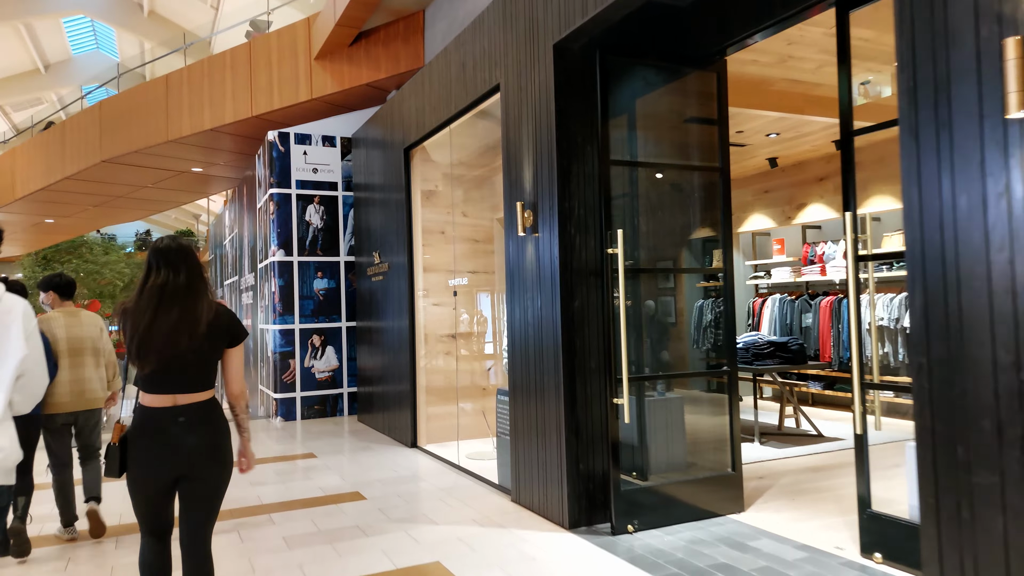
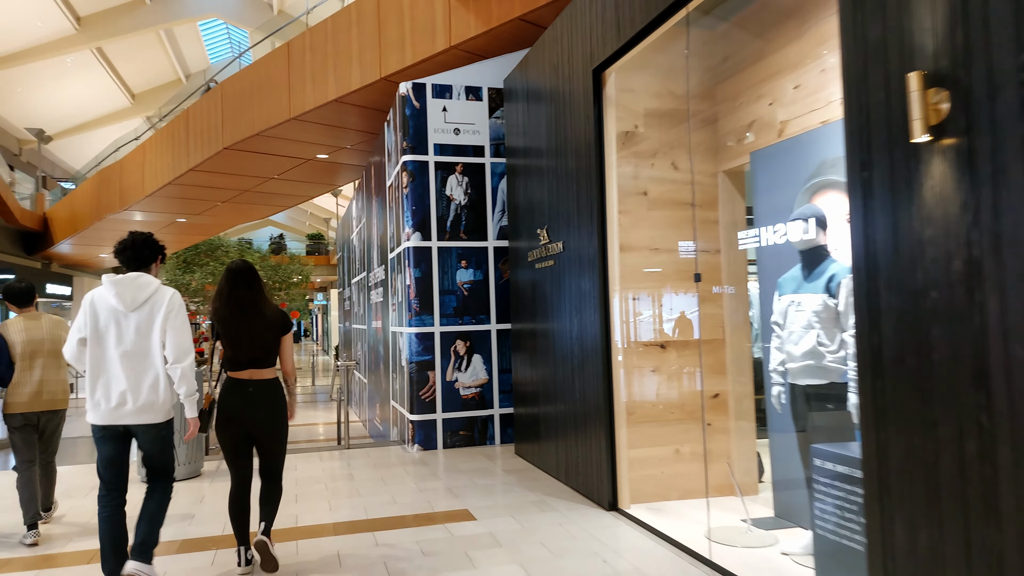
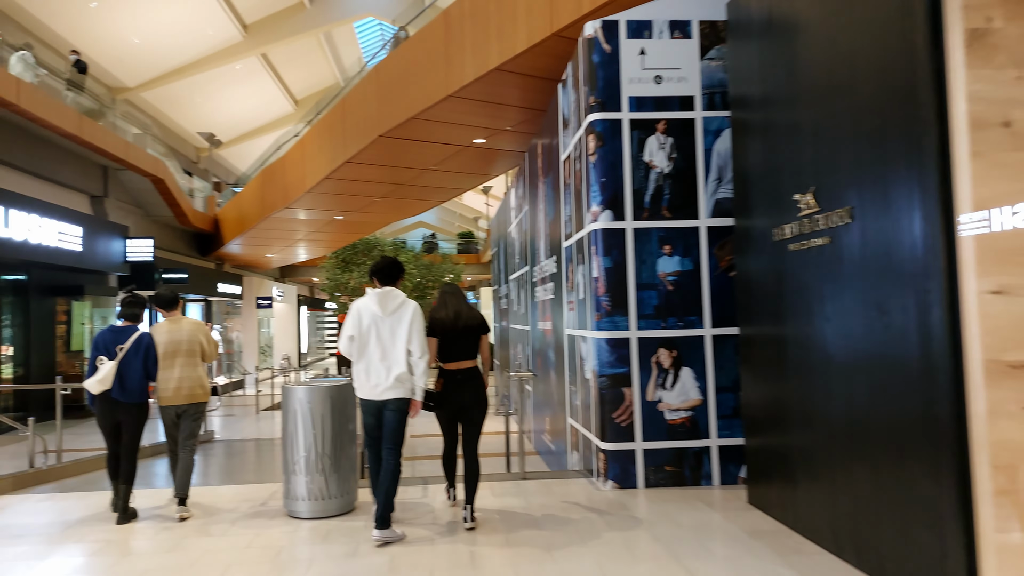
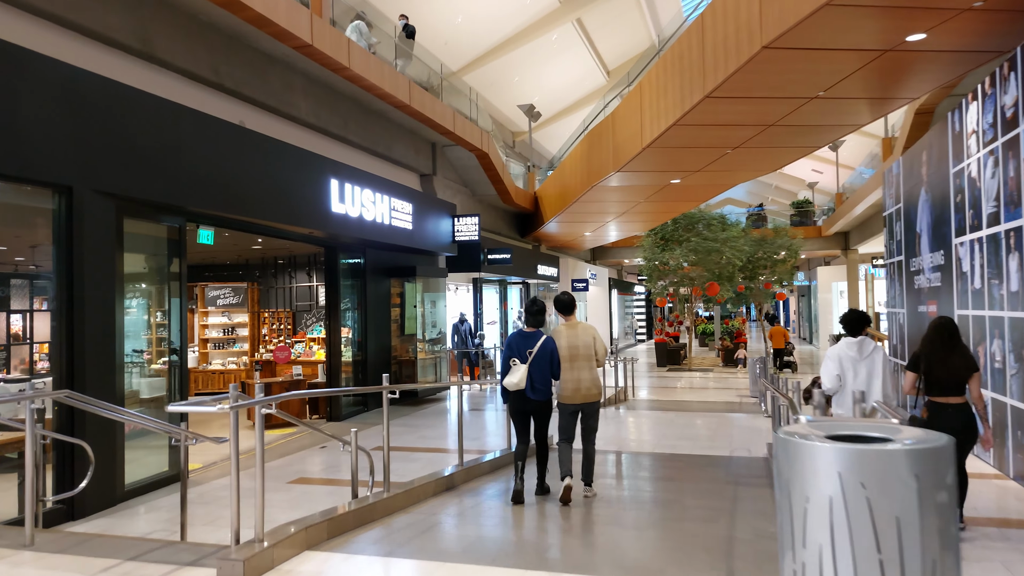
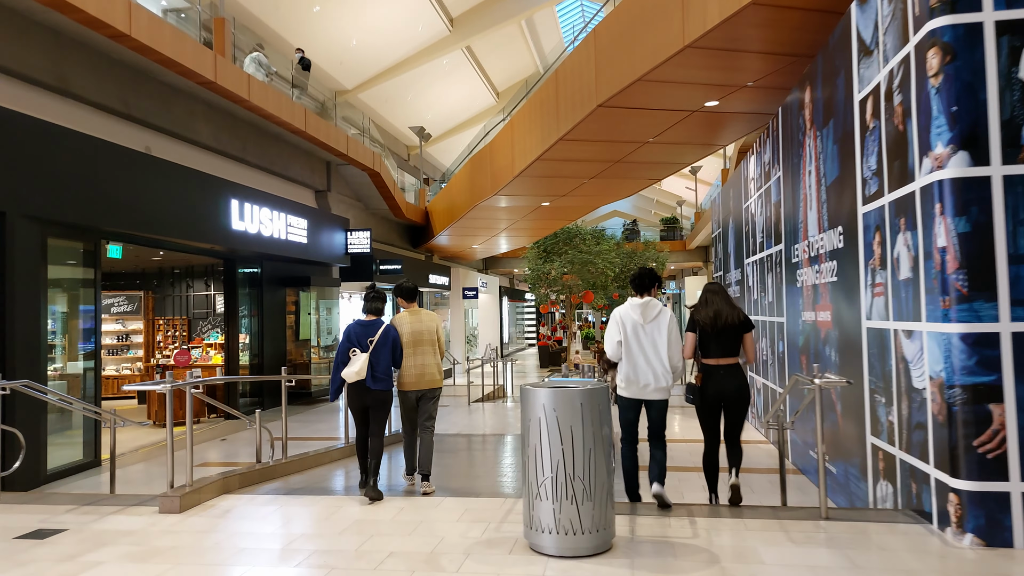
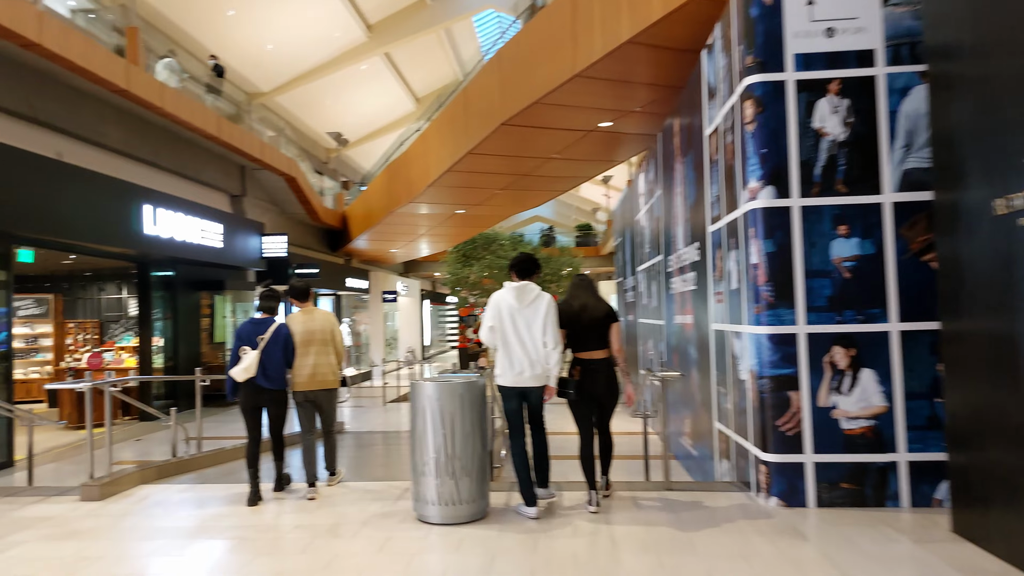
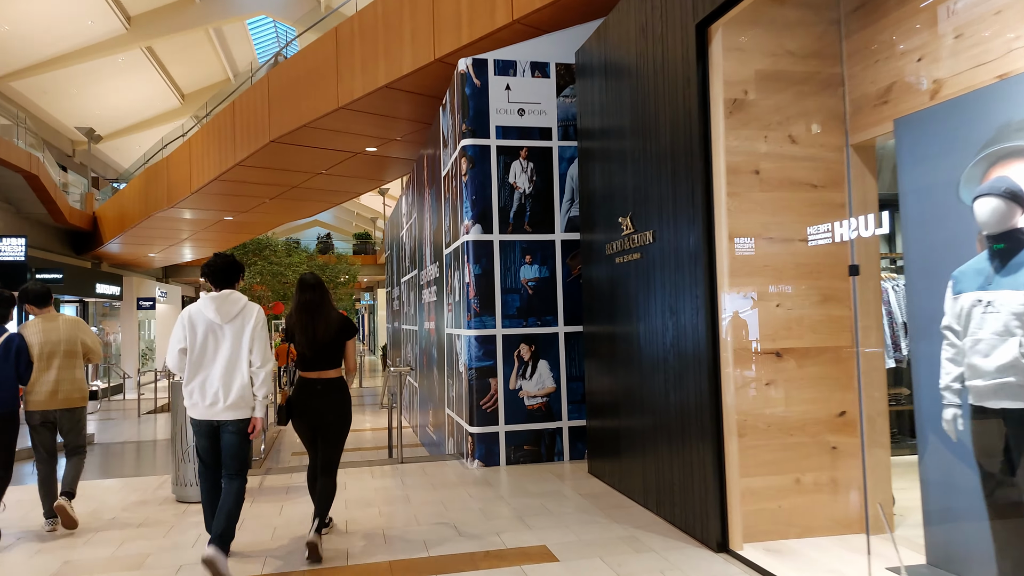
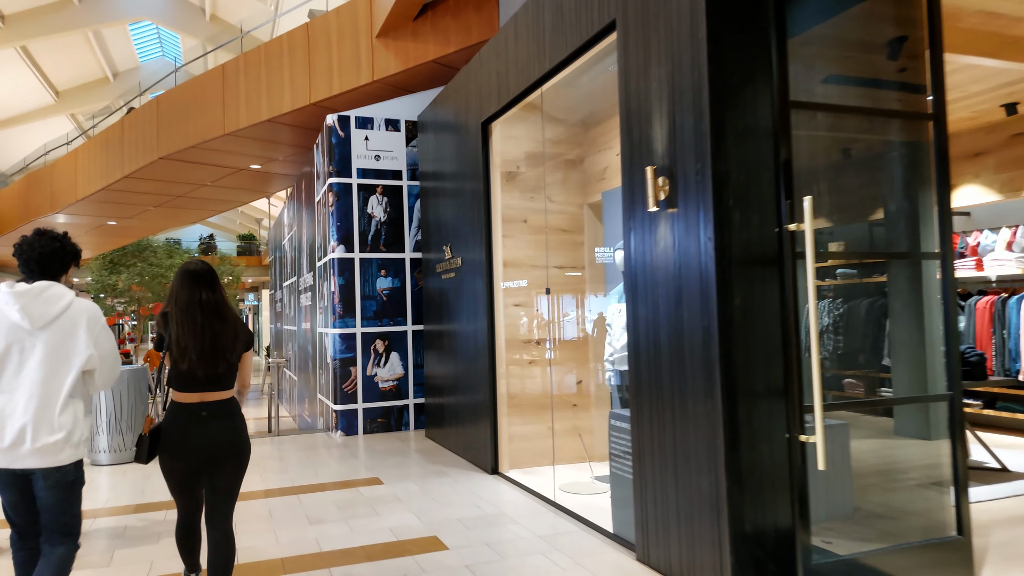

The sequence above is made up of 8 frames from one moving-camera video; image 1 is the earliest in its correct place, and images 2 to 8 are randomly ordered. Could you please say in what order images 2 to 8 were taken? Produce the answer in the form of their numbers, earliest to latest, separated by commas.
8, 2, 7, 3, 6, 5, 4
